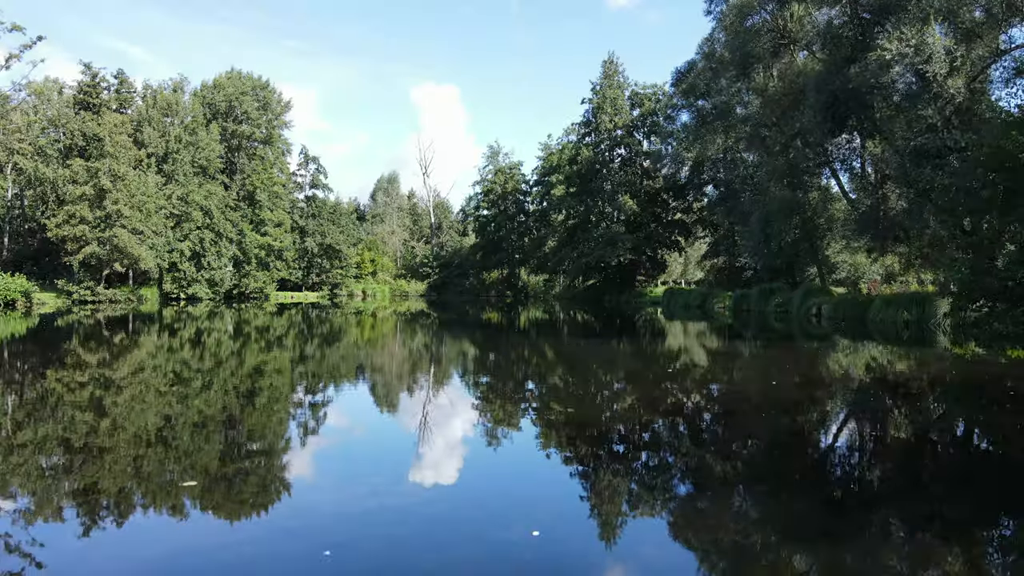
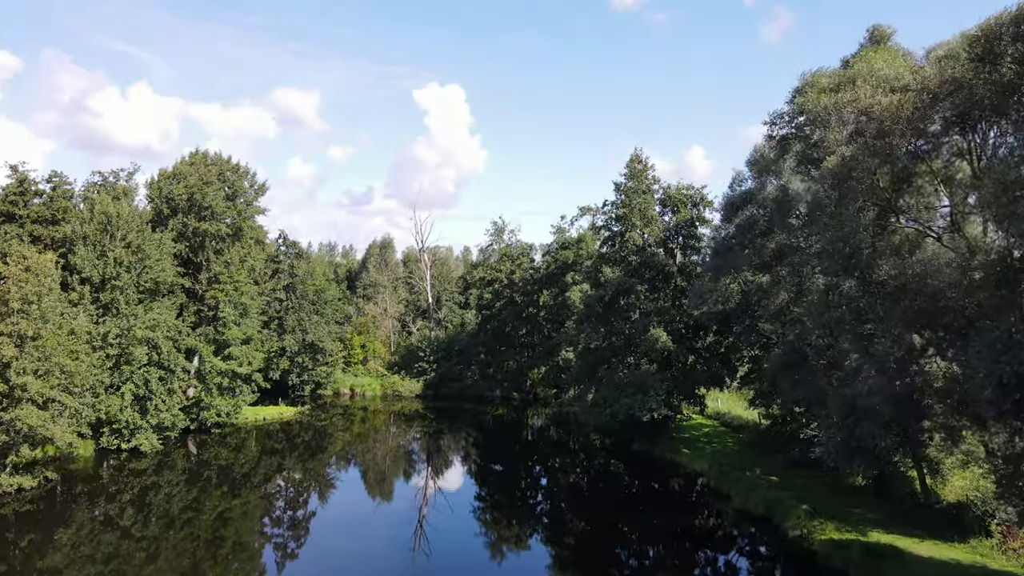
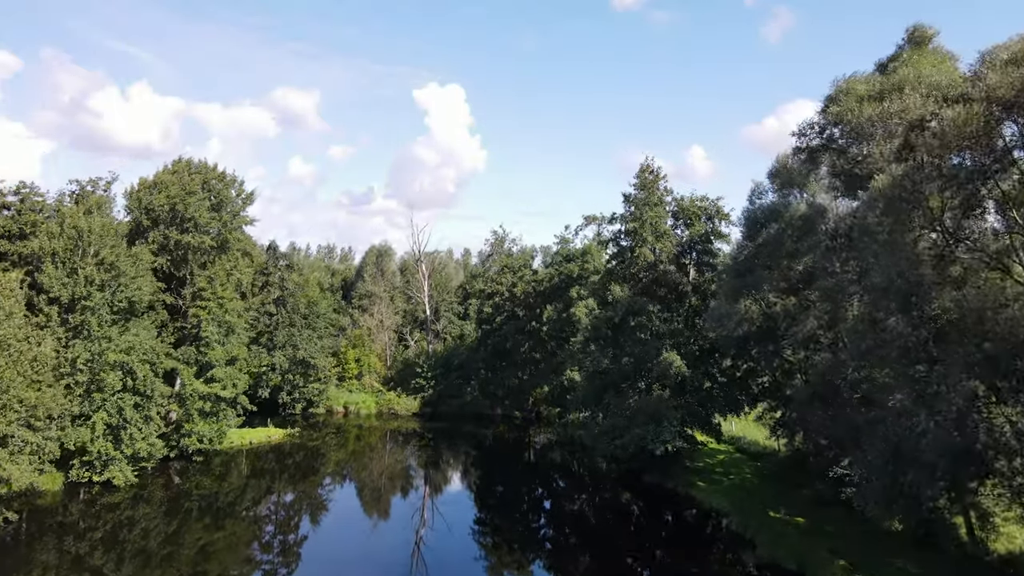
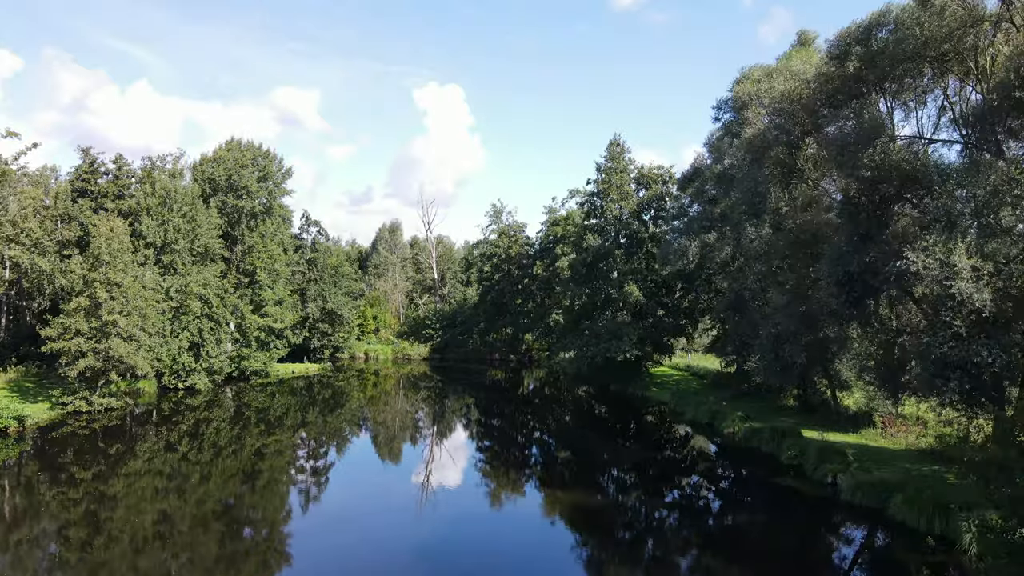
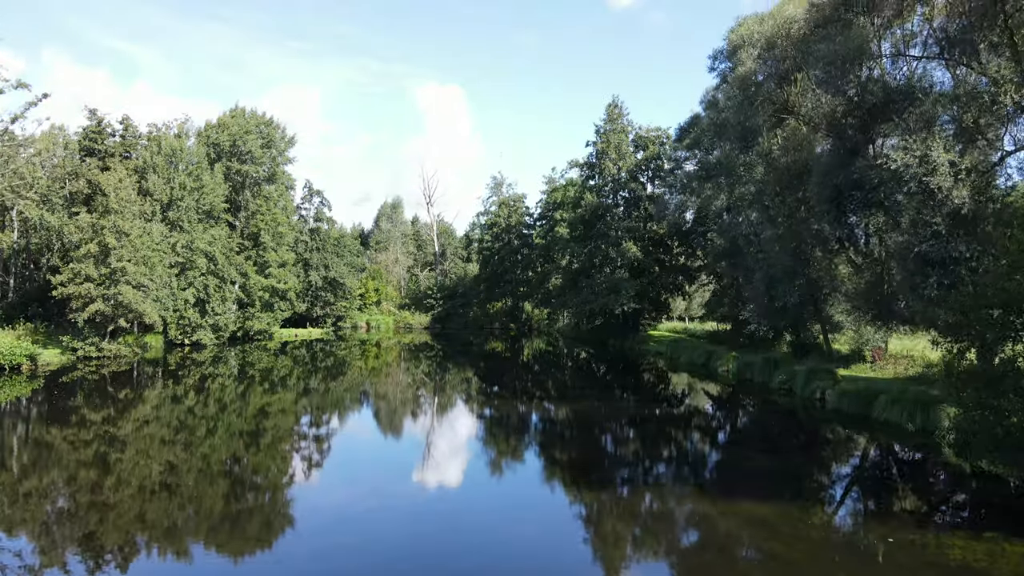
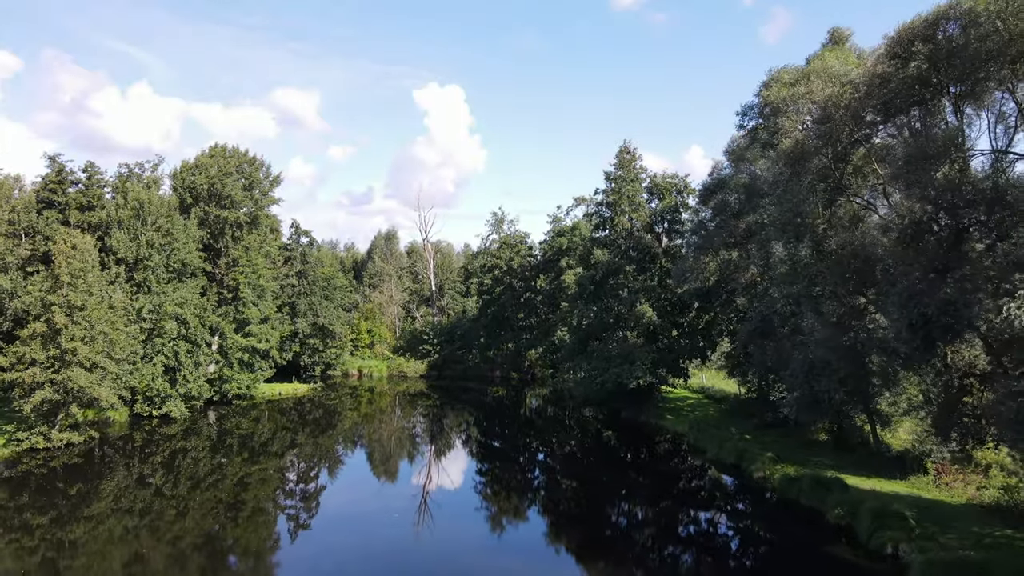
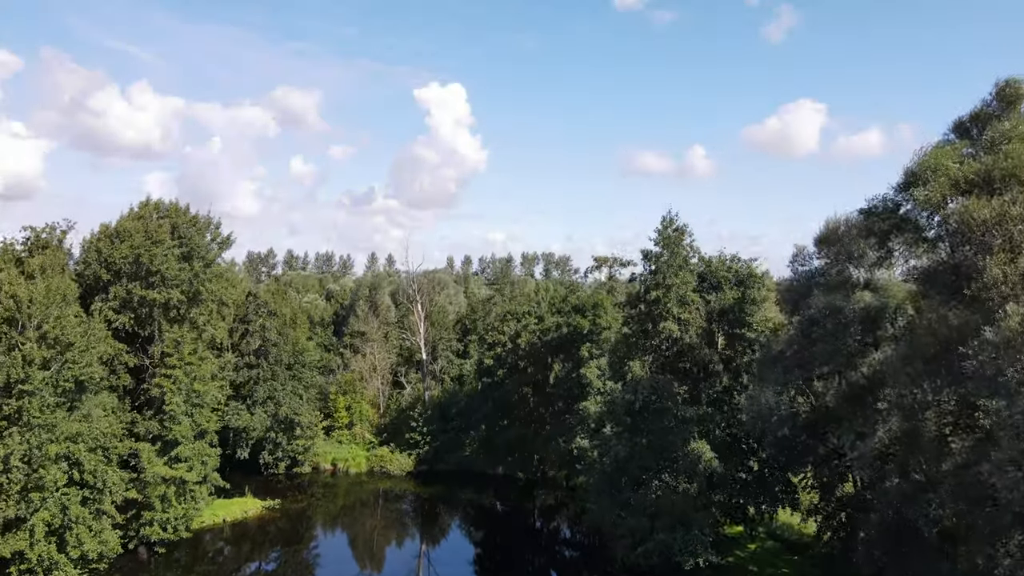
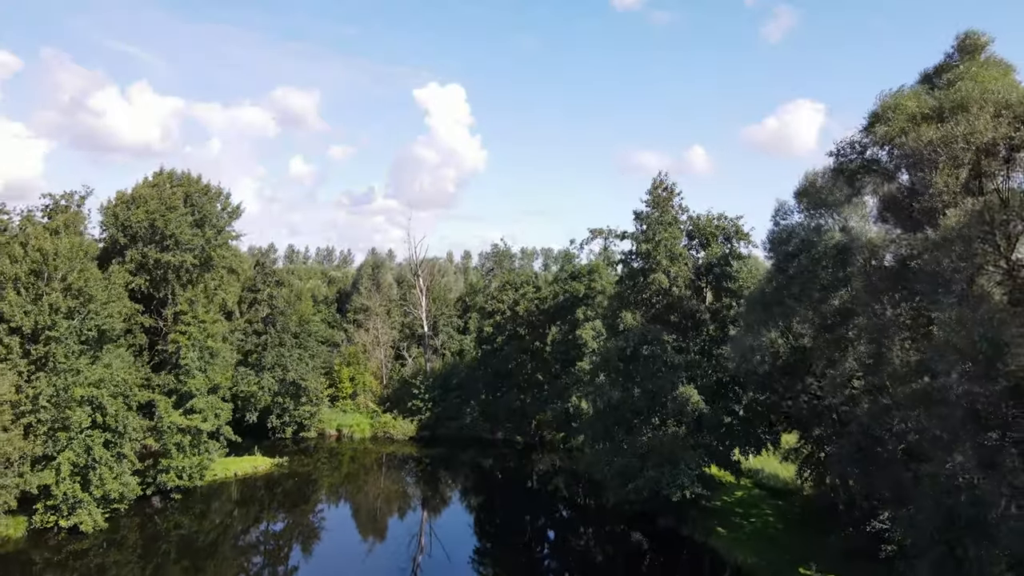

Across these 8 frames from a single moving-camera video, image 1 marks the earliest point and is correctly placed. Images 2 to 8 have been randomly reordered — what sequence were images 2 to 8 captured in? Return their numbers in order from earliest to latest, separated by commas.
5, 4, 6, 2, 3, 8, 7
